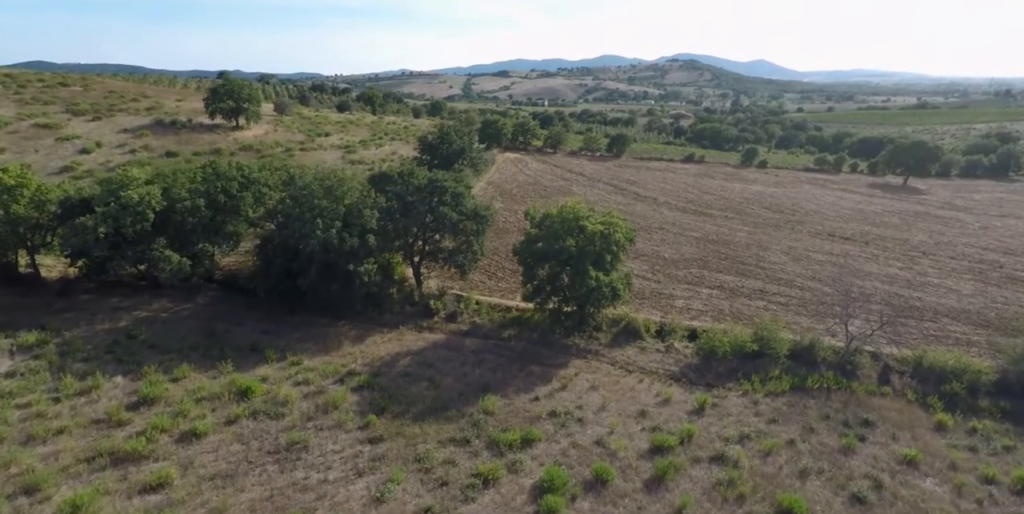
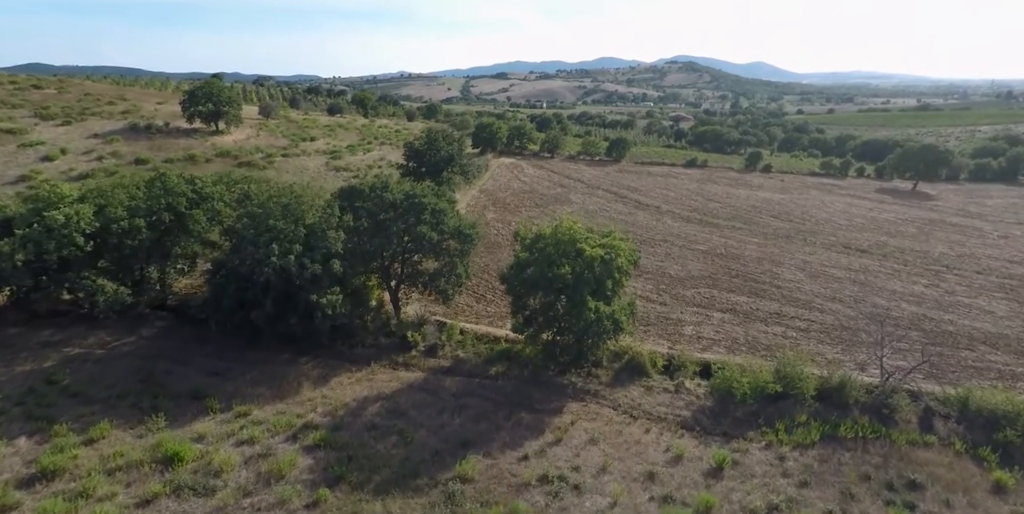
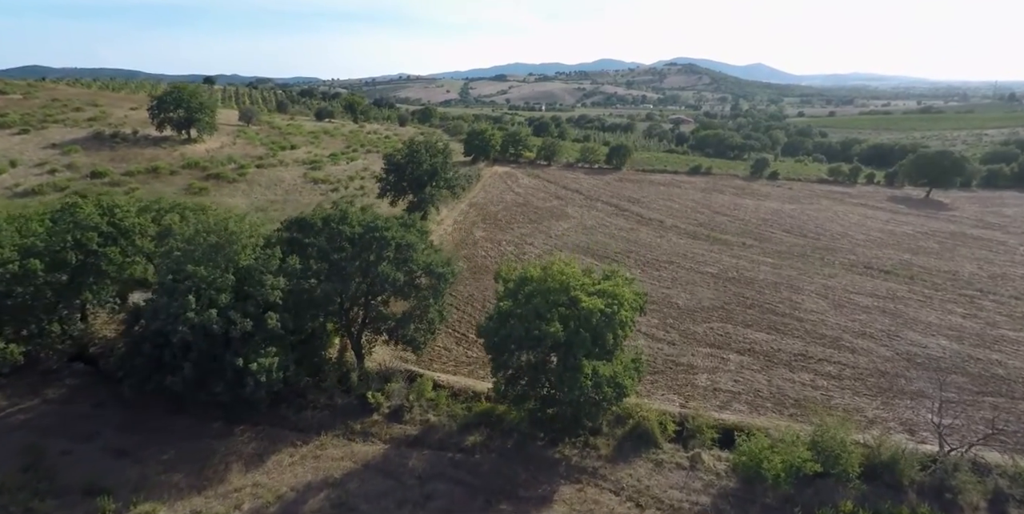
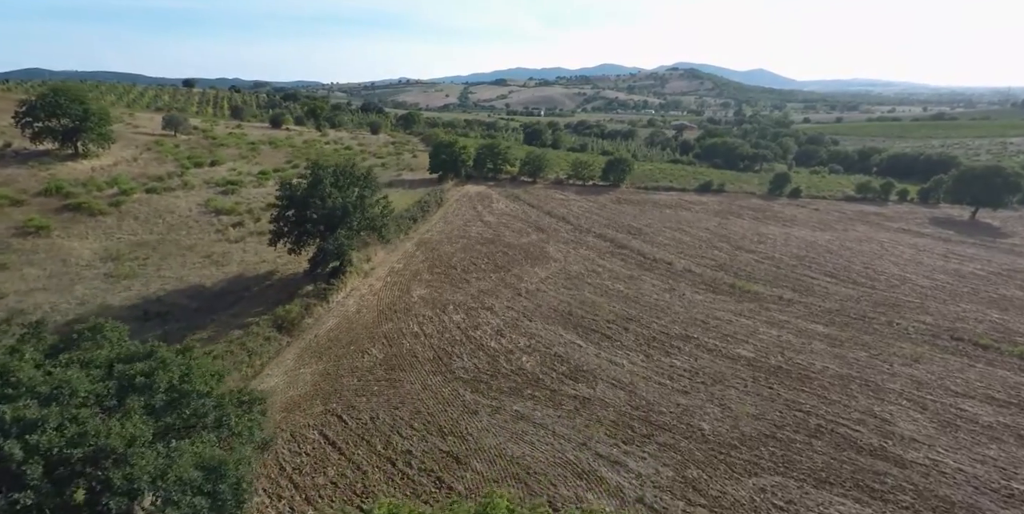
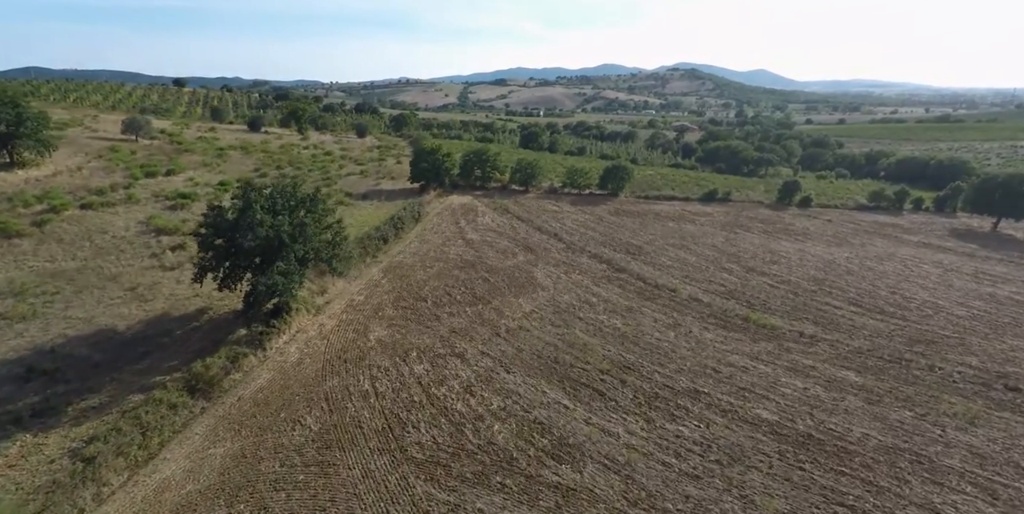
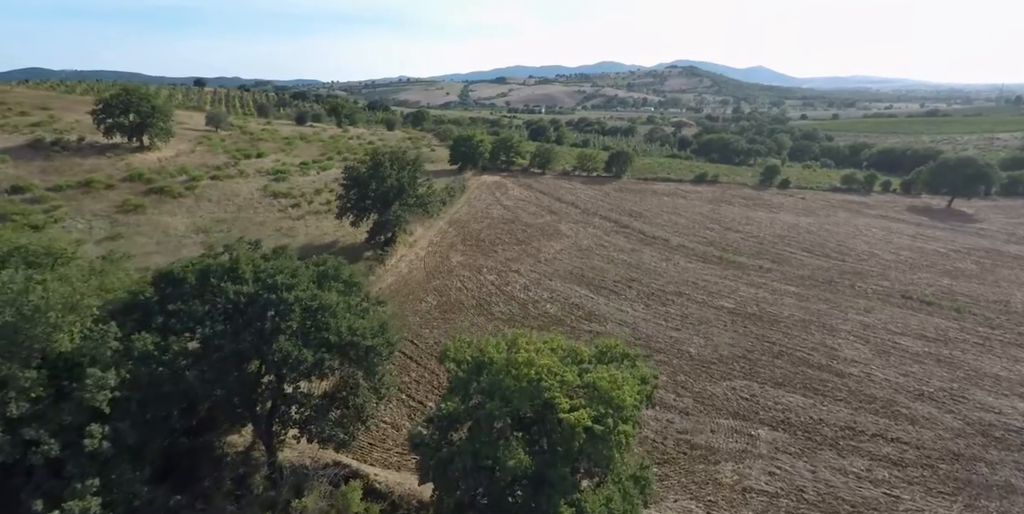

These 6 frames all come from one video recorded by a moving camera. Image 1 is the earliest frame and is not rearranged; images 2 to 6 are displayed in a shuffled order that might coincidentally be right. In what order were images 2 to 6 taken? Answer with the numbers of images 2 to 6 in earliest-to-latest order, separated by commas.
2, 3, 6, 4, 5
